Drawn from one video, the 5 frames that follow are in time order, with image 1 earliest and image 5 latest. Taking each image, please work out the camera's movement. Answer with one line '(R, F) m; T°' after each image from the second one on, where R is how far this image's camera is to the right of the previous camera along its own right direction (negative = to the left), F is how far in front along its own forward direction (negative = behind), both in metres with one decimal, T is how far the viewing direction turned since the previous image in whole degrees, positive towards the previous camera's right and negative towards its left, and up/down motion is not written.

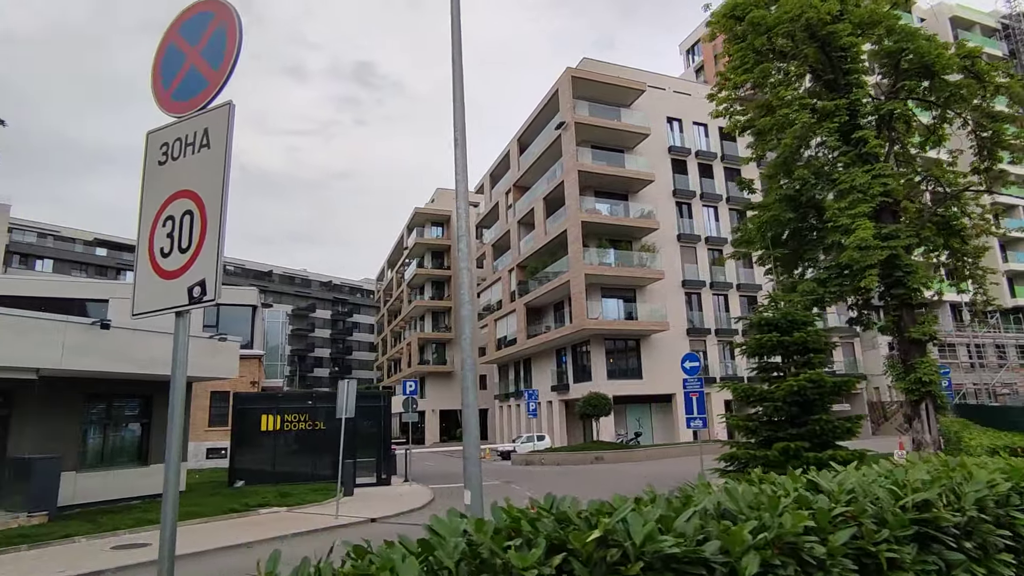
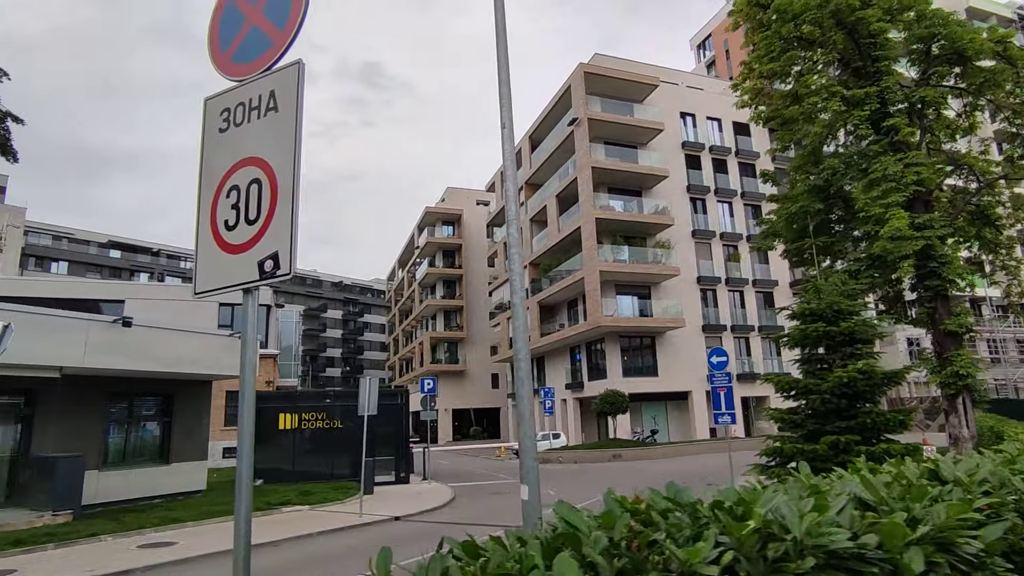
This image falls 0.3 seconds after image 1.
(-0.3, +0.2) m; -1°
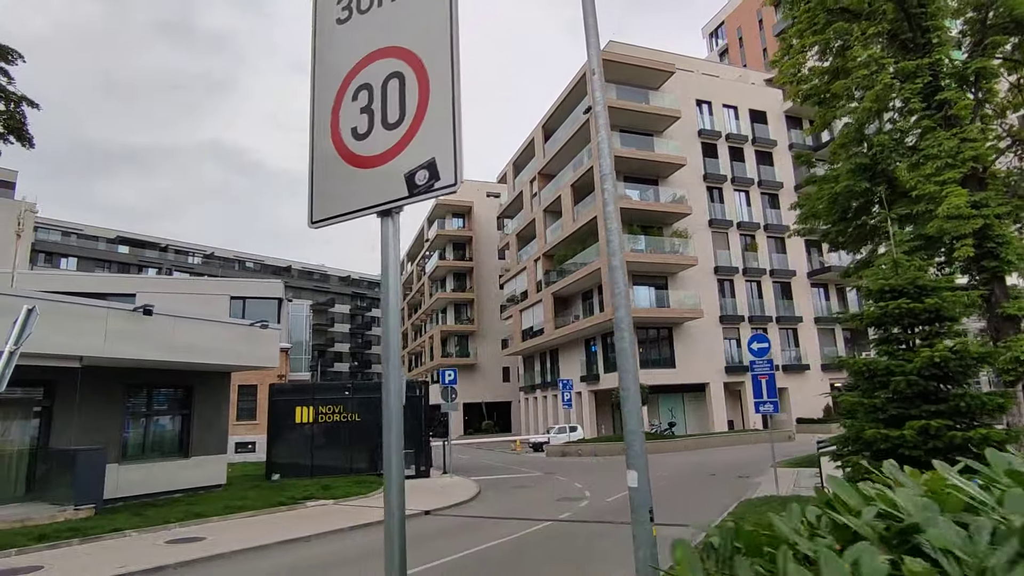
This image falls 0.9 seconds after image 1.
(-0.6, +0.5) m; 0°
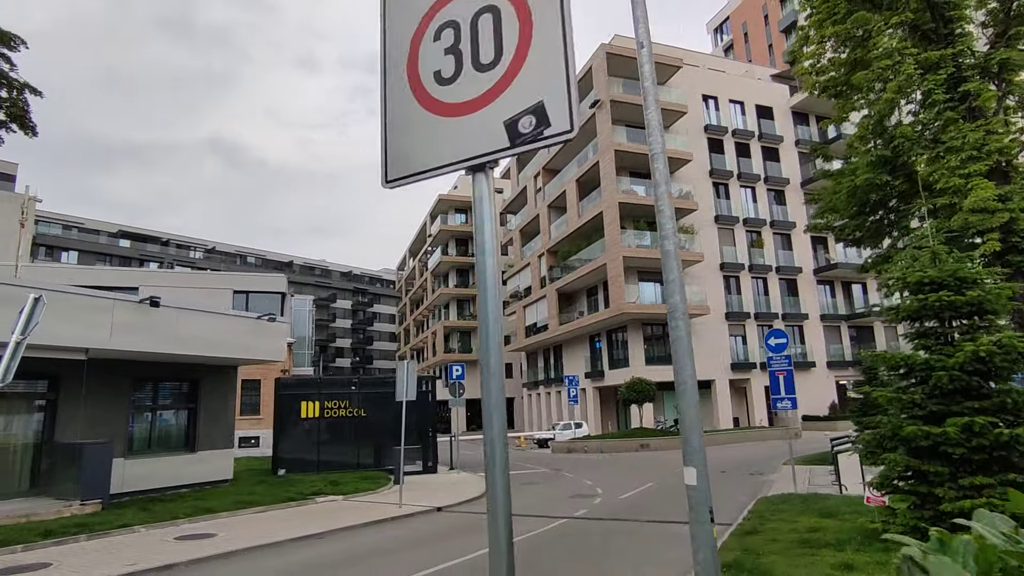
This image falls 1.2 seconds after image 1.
(-0.3, +0.2) m; 0°
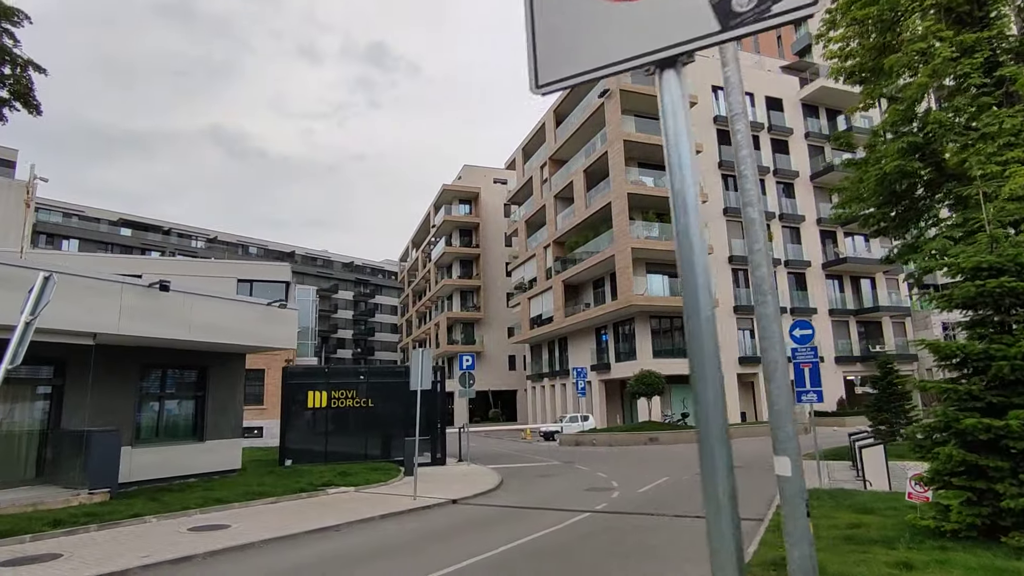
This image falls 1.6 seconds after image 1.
(-0.4, +0.3) m; 0°
